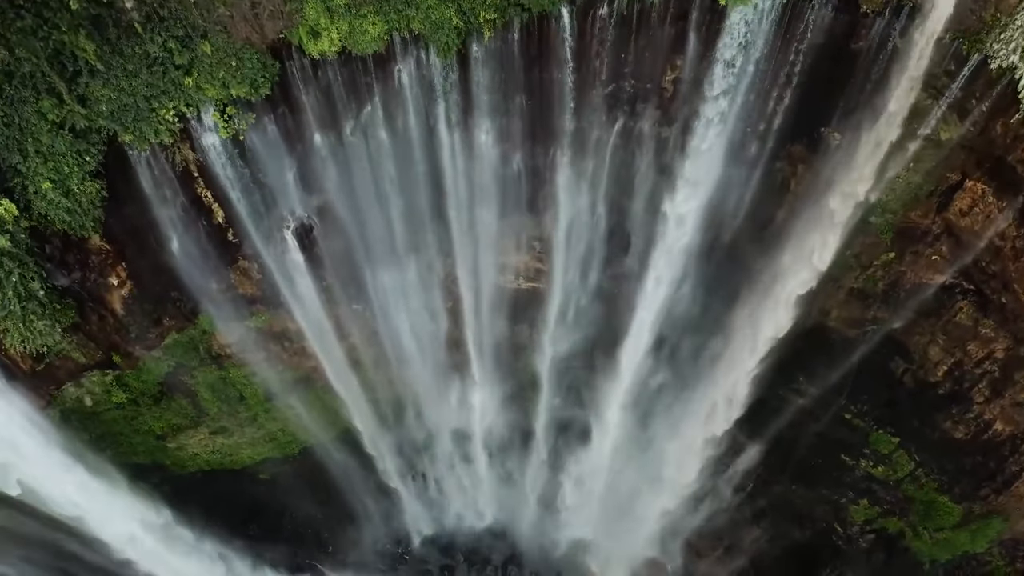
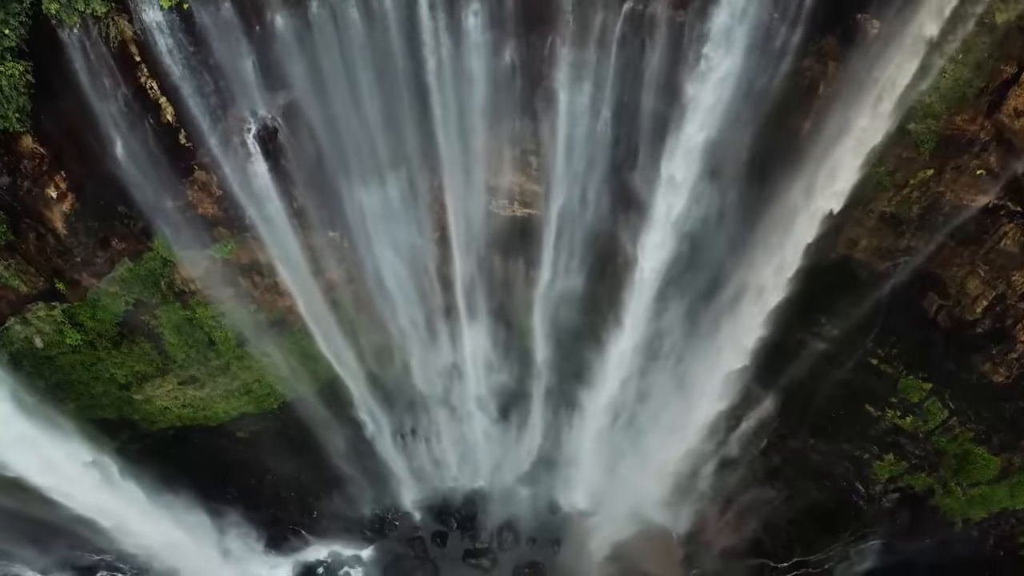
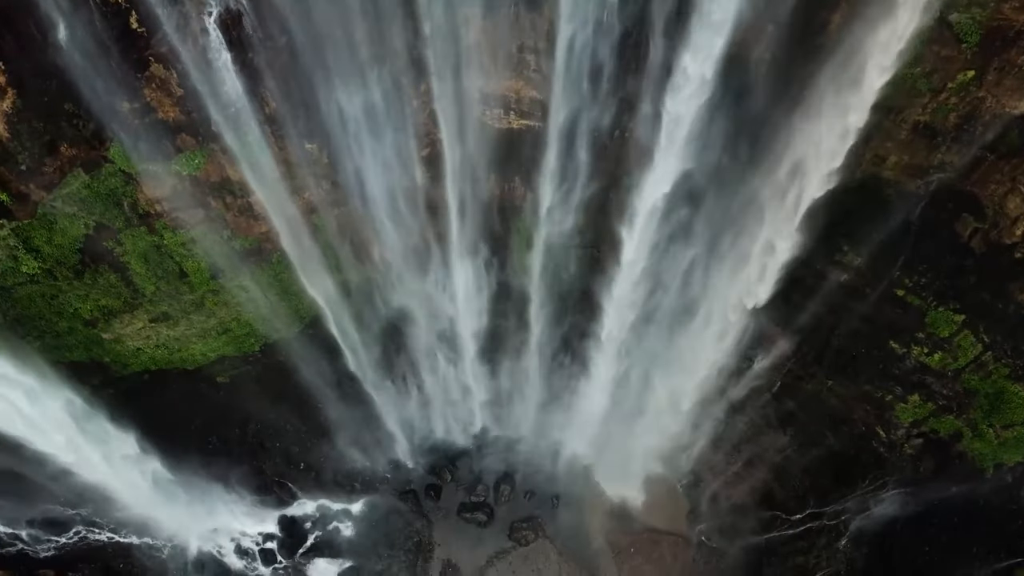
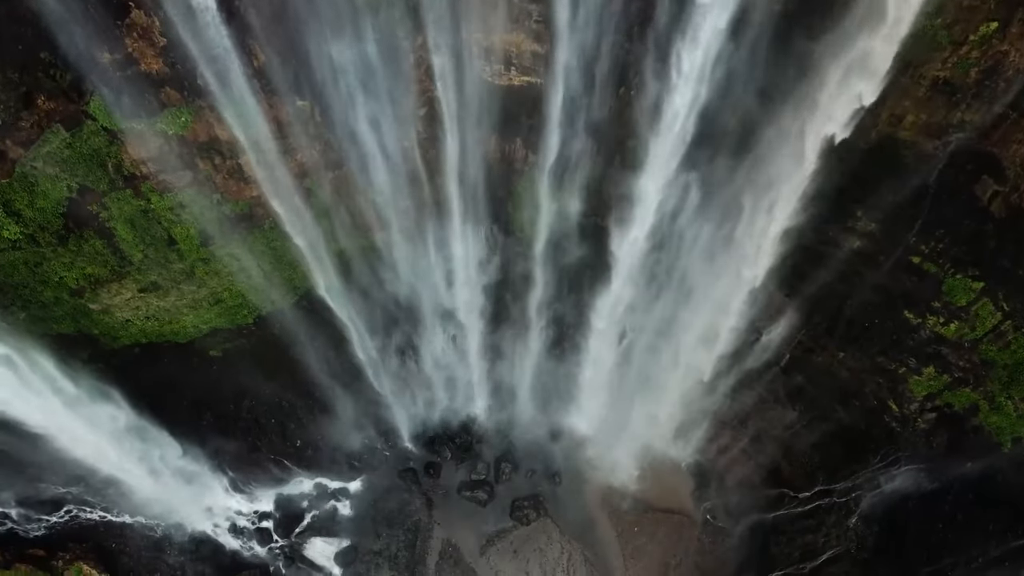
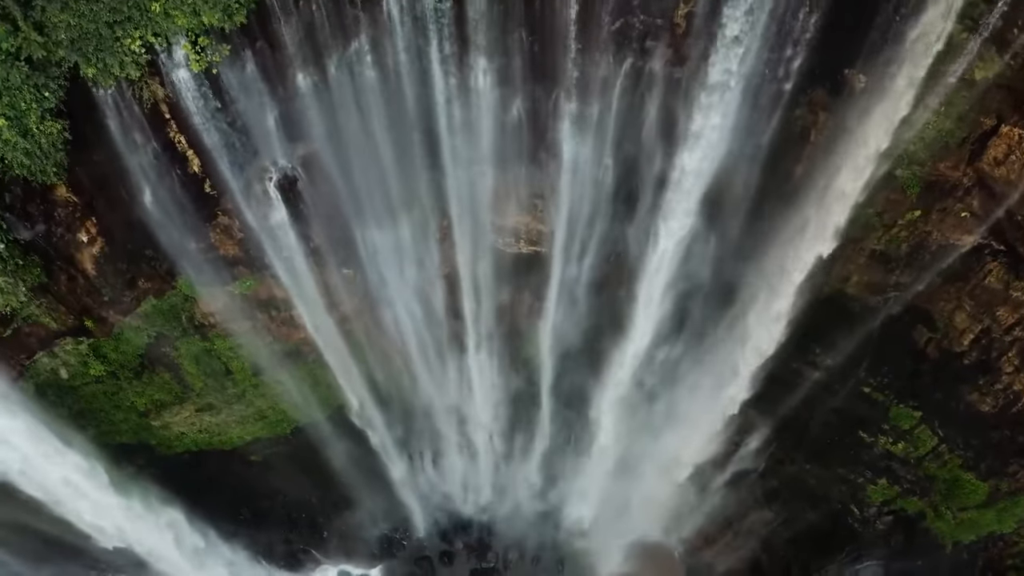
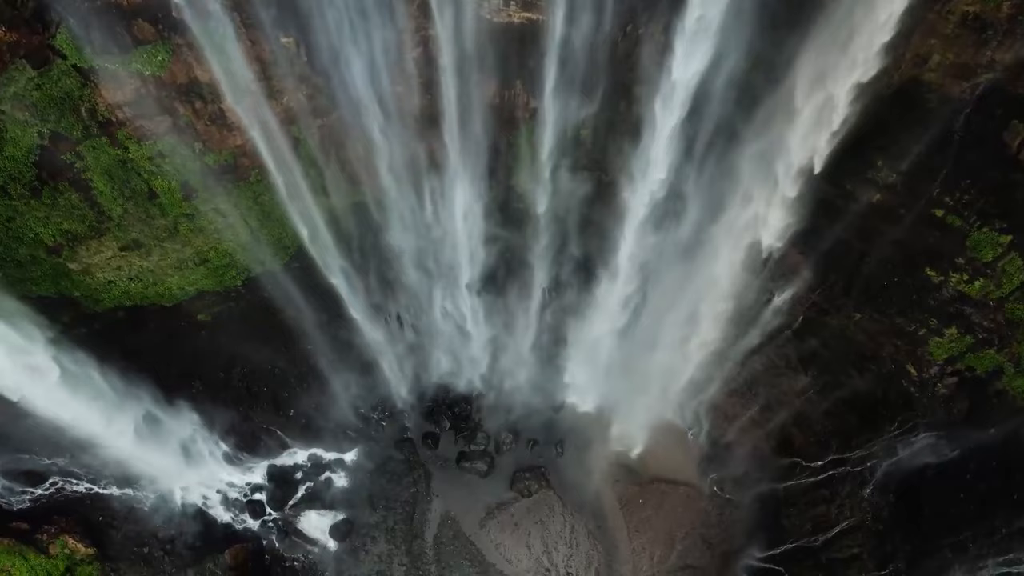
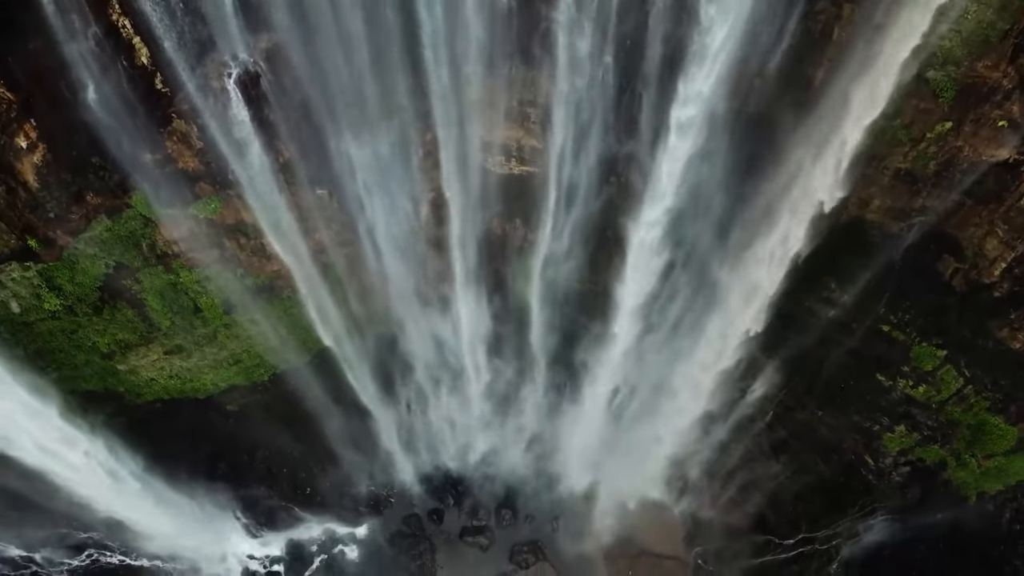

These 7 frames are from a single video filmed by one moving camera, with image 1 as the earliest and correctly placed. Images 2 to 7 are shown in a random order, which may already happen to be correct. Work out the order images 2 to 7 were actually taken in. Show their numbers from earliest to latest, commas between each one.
5, 2, 7, 3, 4, 6
